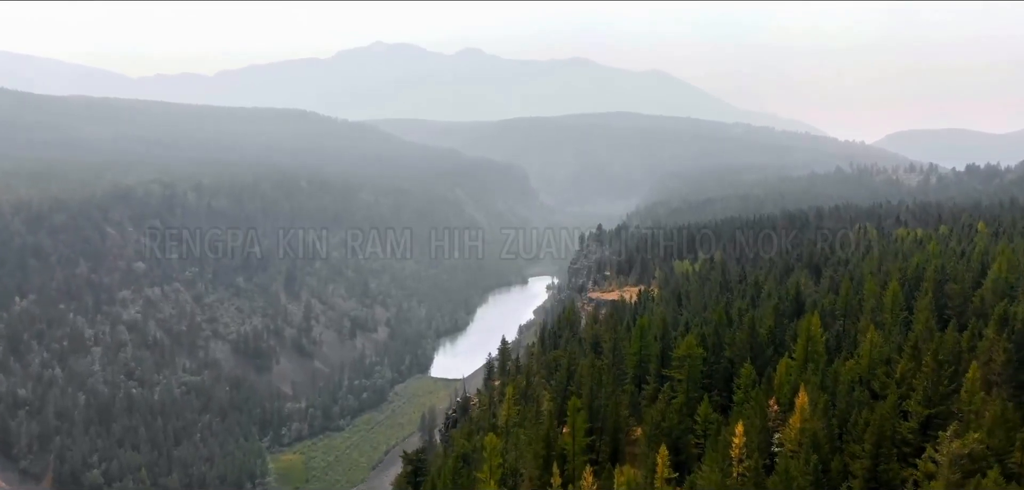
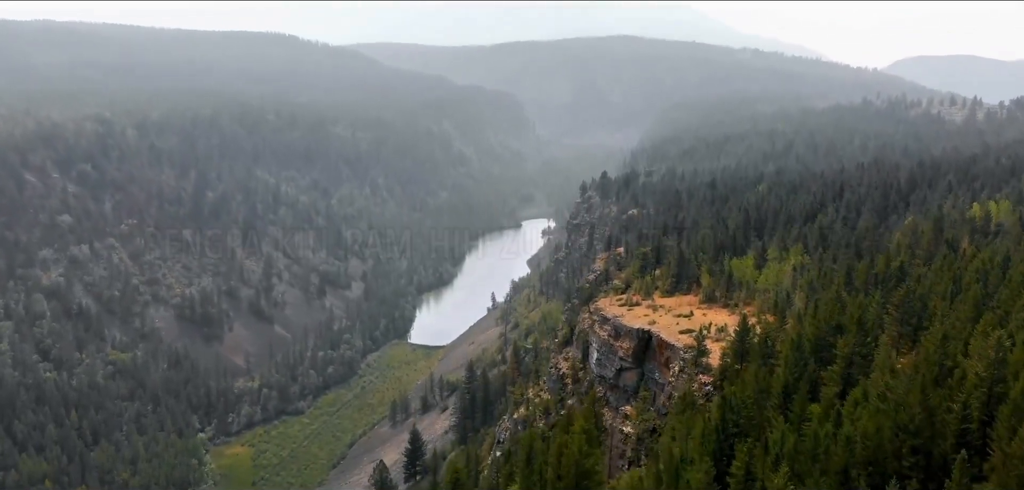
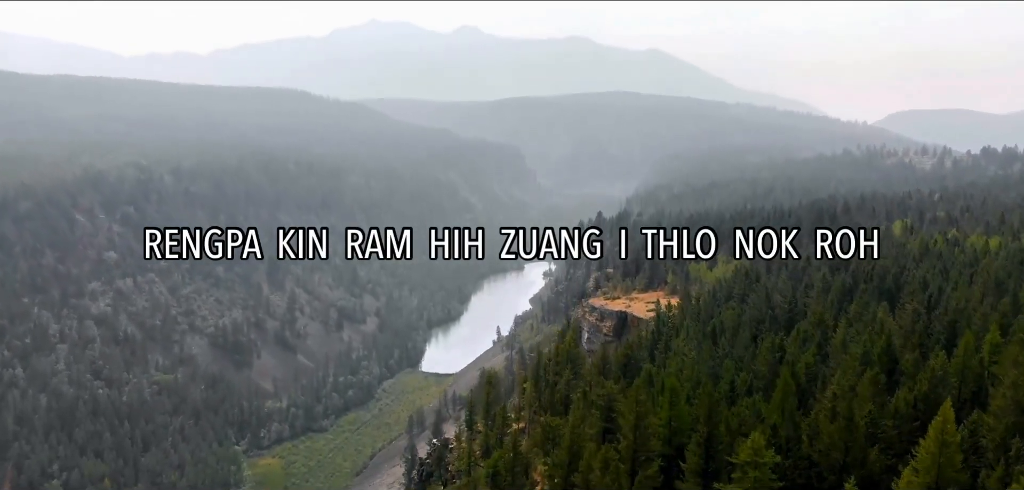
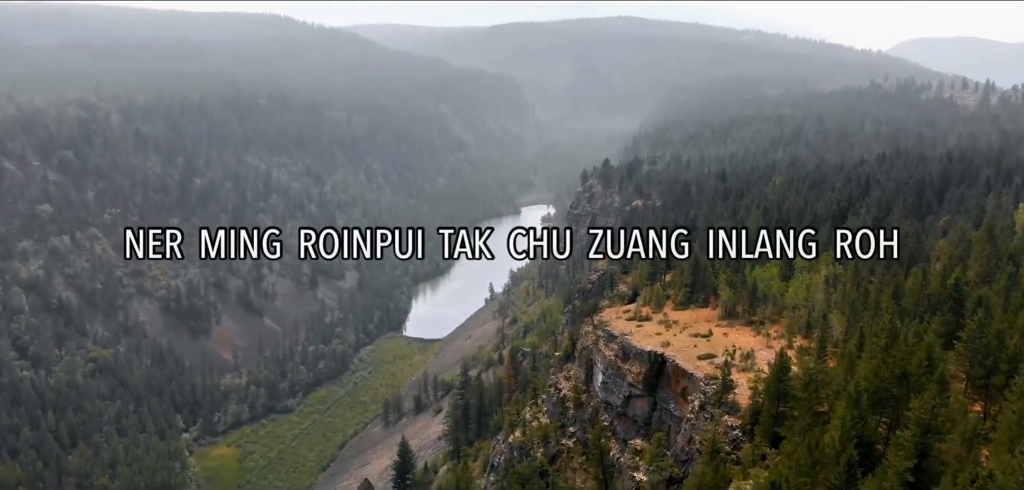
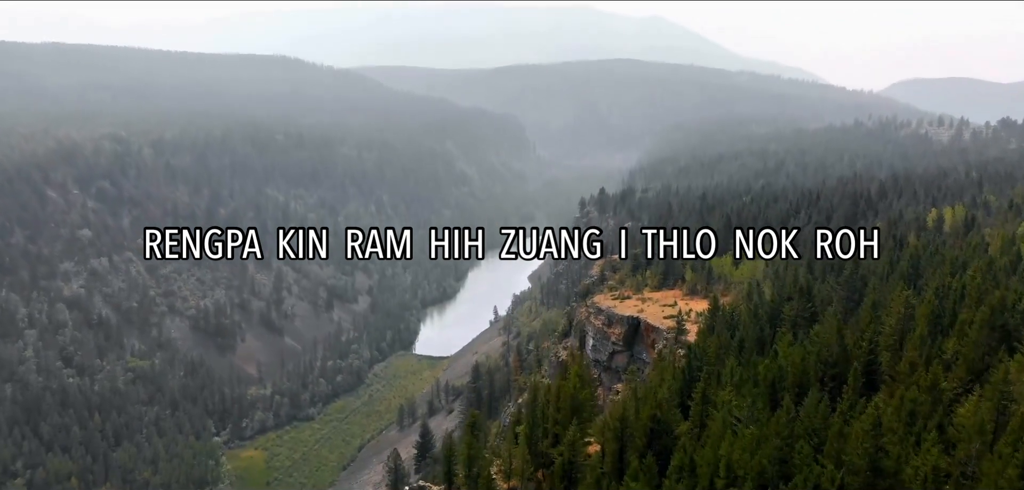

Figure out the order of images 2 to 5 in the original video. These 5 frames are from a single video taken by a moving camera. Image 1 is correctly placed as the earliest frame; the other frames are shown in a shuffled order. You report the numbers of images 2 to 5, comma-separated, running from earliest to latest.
3, 5, 2, 4
